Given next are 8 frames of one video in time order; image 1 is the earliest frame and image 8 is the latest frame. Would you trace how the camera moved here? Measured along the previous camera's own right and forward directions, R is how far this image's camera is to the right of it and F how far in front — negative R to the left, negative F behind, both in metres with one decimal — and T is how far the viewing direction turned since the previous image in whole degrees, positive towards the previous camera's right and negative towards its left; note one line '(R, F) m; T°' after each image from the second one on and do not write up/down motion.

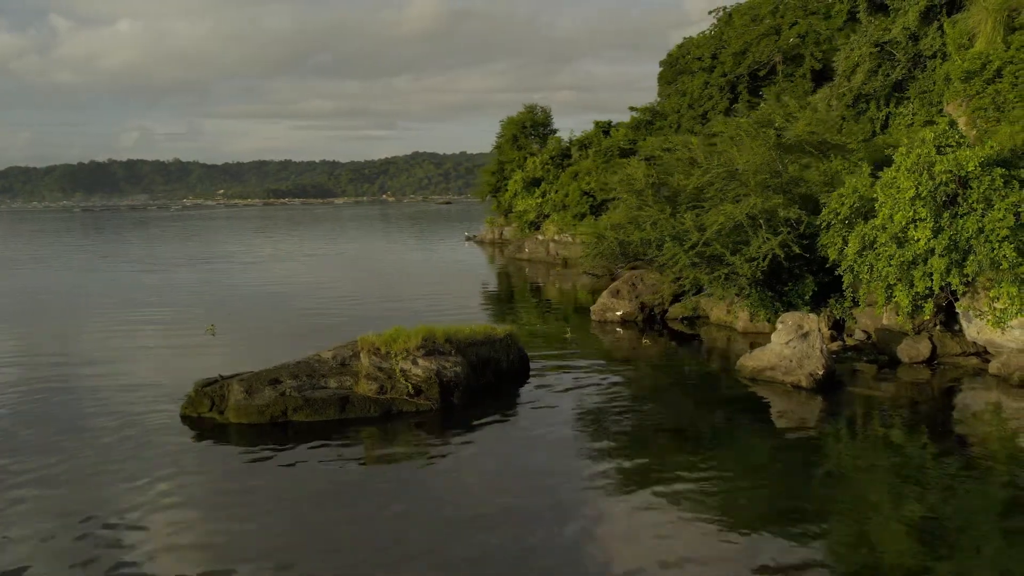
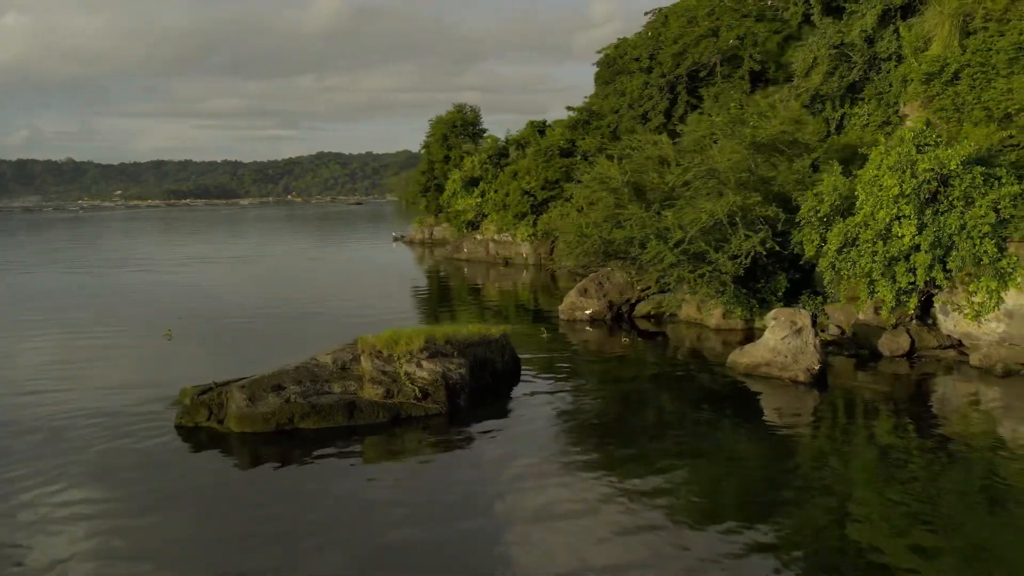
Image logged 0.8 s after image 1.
(-1.9, +0.4) m; +6°
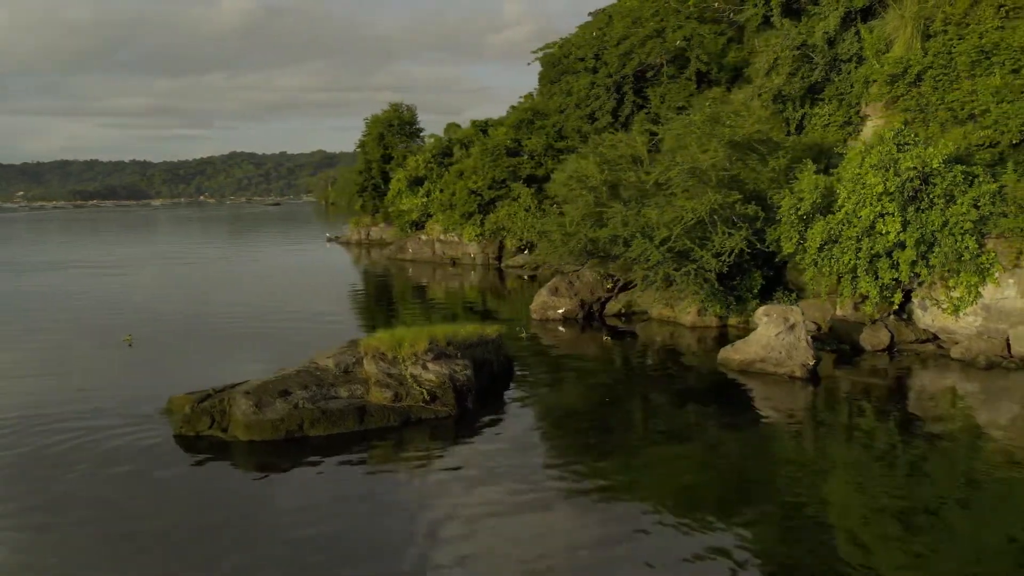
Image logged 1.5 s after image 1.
(-1.6, +0.4) m; +5°
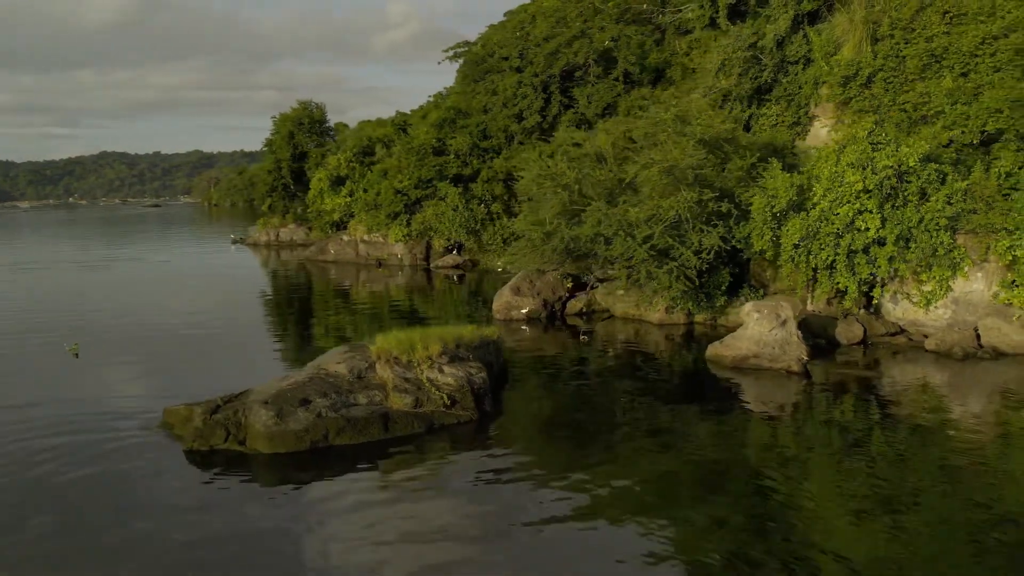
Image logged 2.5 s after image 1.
(-2.4, +0.5) m; +7°
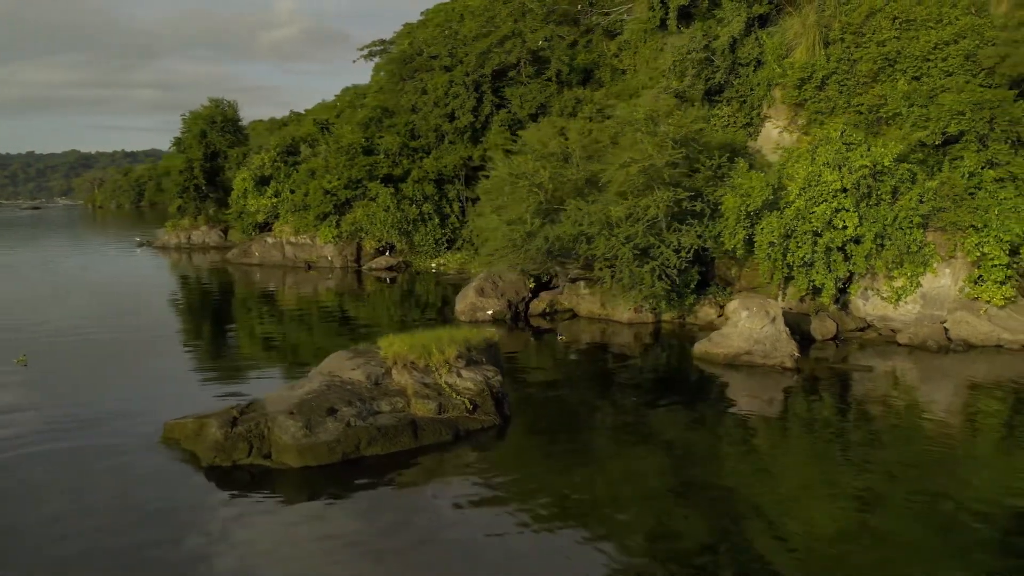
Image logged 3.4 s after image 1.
(-2.2, +0.5) m; +7°
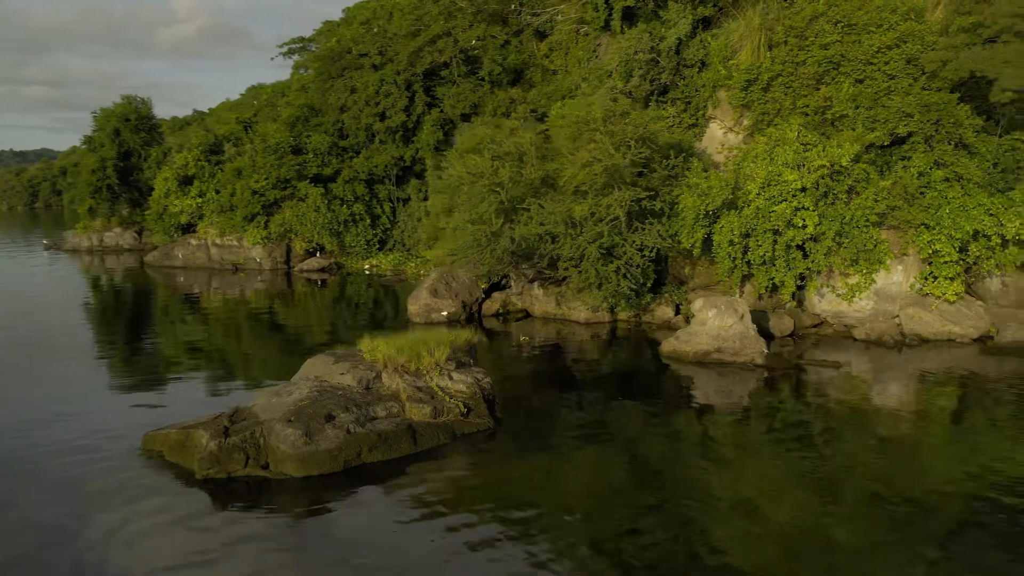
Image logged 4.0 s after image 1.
(-1.4, +0.3) m; +6°
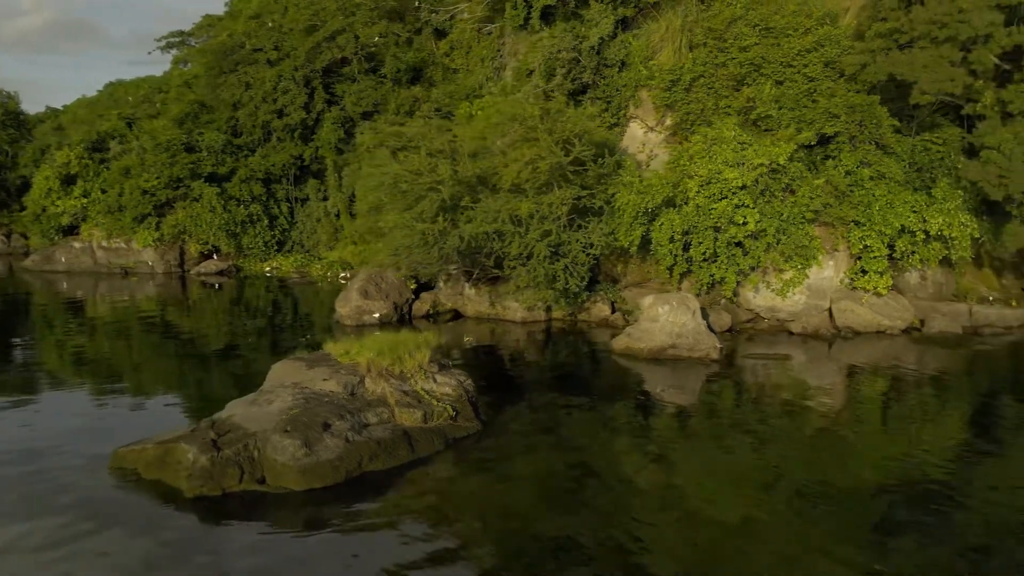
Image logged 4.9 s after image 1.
(-1.9, +0.5) m; +8°
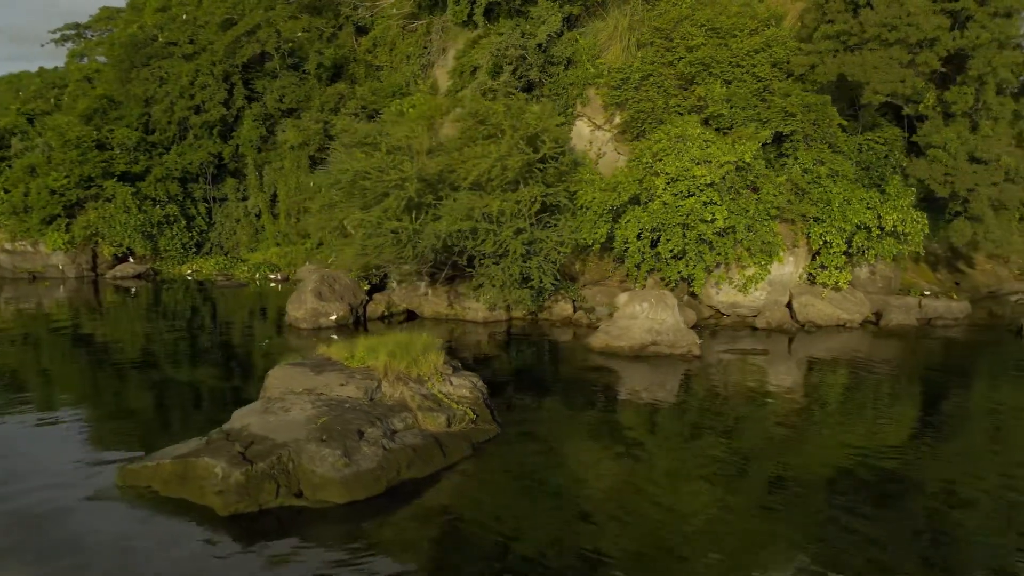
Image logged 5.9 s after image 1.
(-2.0, +0.5) m; +7°
